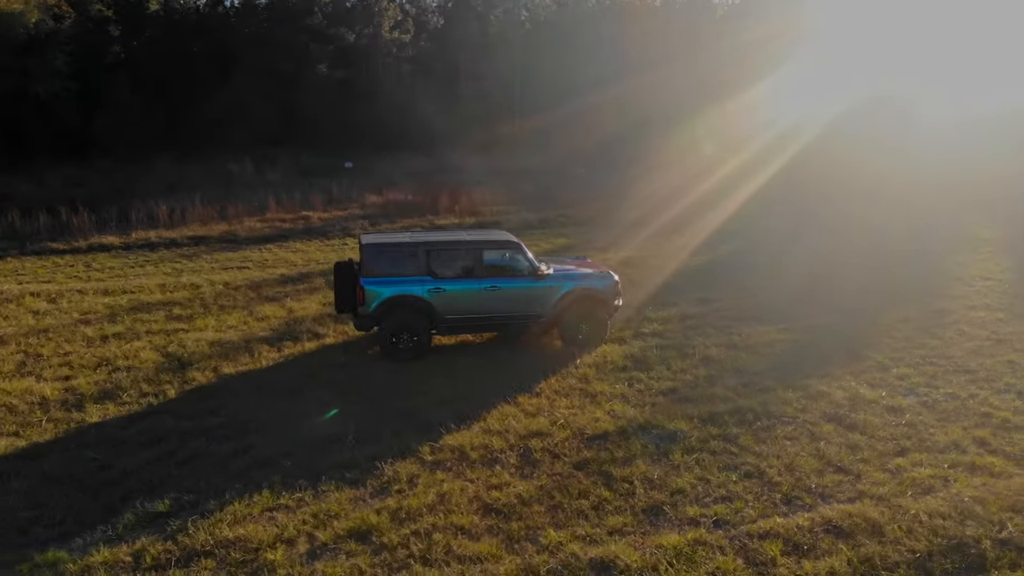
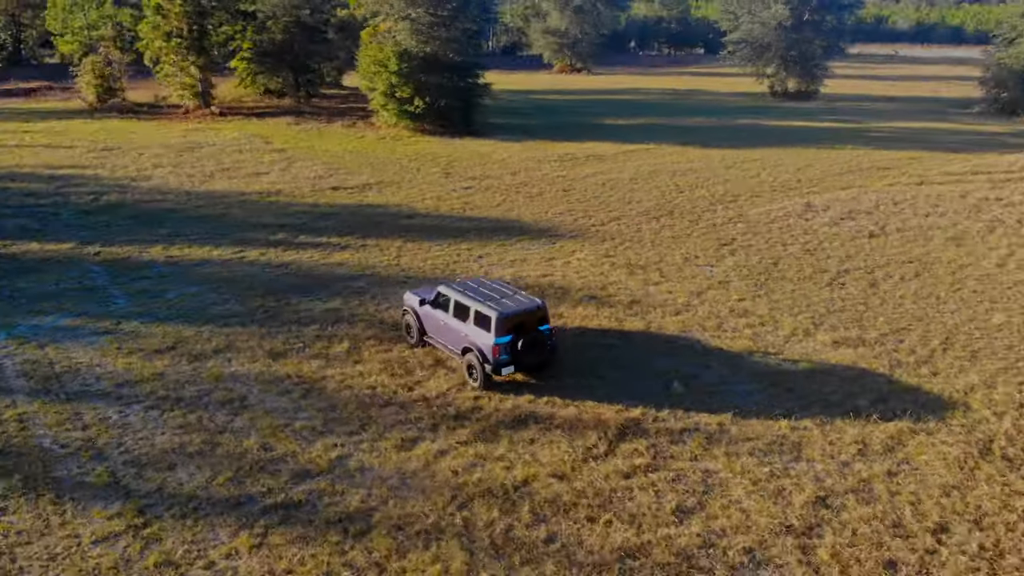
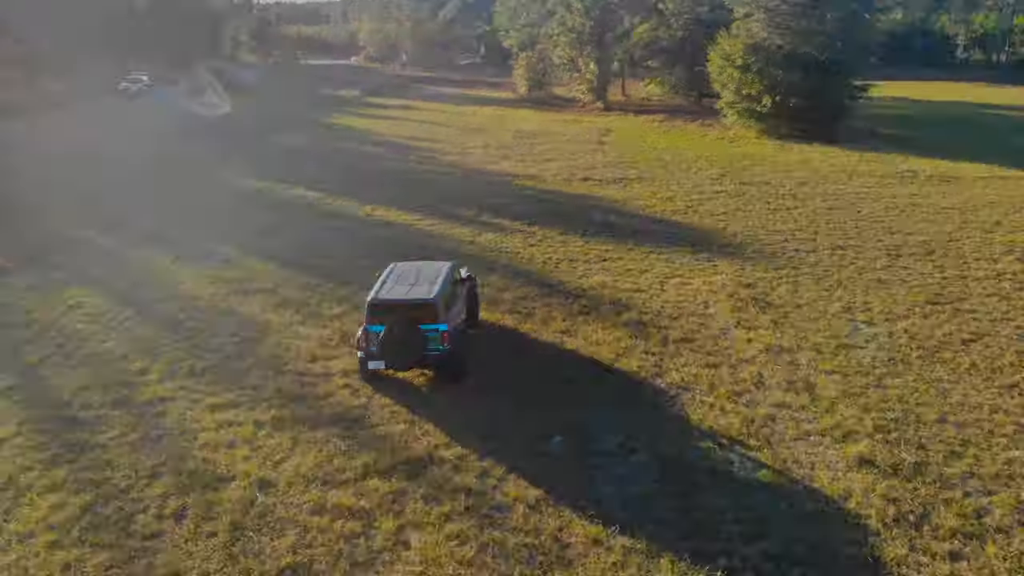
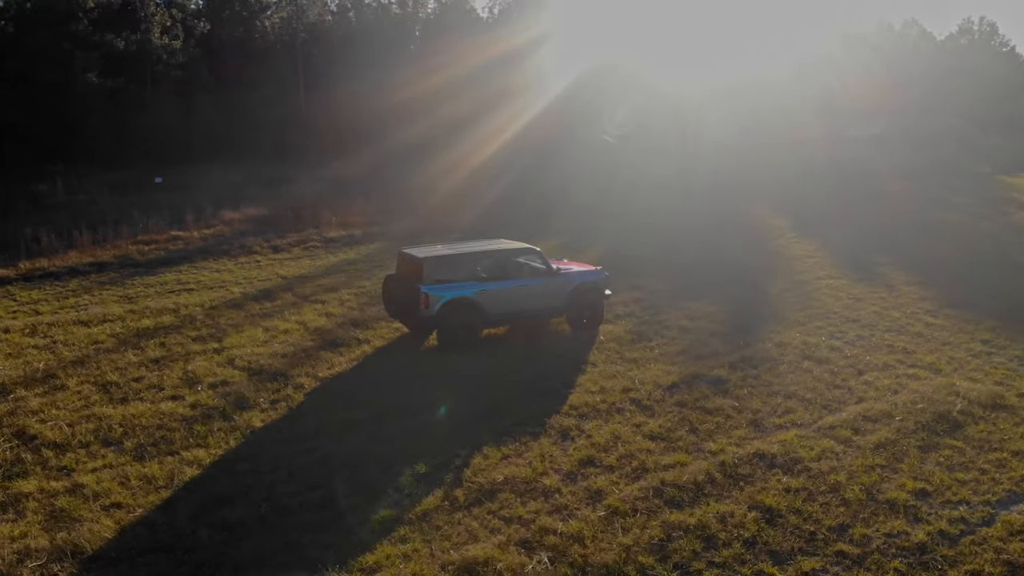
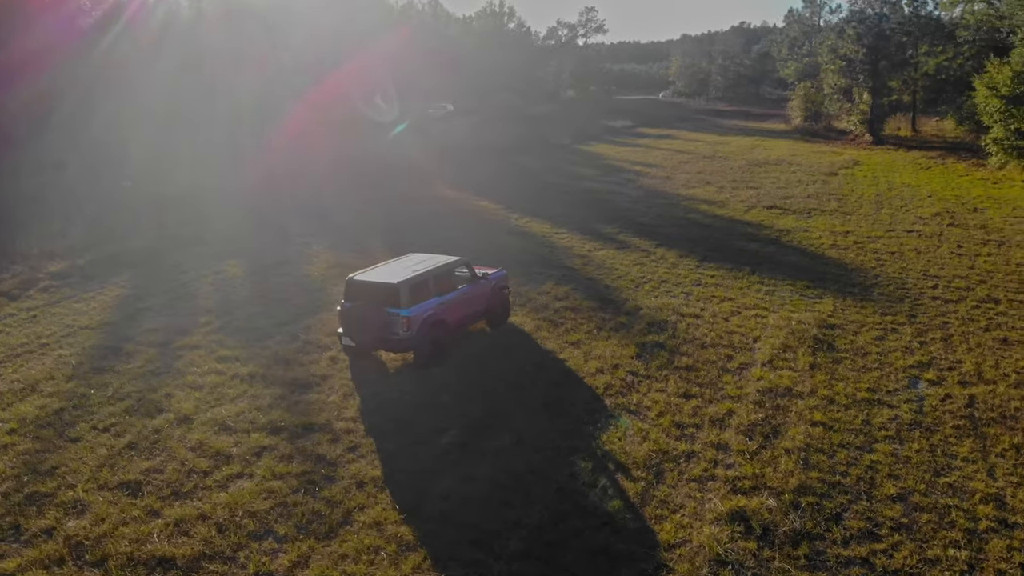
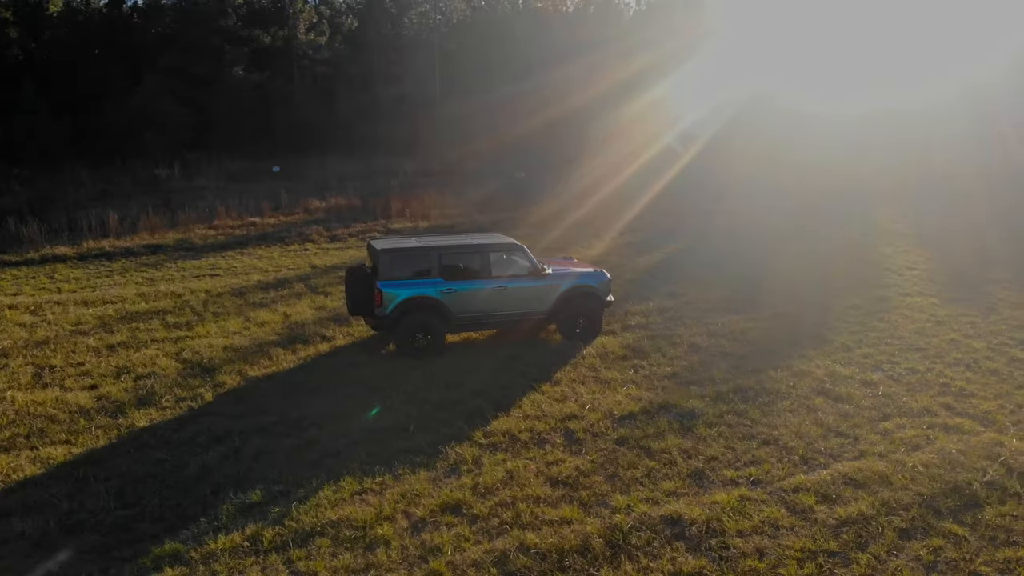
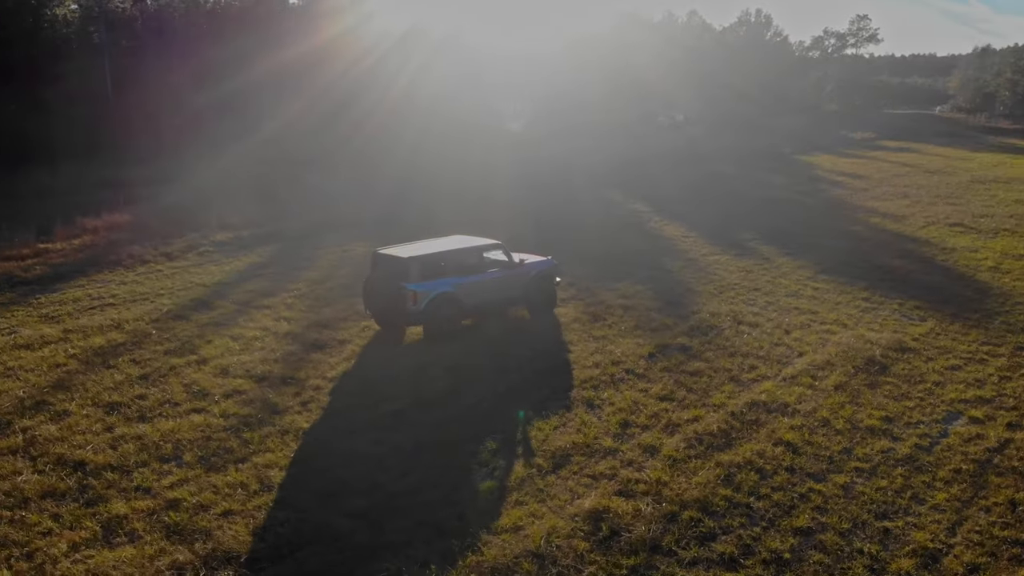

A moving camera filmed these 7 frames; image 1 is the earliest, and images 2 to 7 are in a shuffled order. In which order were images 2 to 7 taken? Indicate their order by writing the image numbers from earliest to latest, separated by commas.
6, 4, 7, 5, 3, 2
